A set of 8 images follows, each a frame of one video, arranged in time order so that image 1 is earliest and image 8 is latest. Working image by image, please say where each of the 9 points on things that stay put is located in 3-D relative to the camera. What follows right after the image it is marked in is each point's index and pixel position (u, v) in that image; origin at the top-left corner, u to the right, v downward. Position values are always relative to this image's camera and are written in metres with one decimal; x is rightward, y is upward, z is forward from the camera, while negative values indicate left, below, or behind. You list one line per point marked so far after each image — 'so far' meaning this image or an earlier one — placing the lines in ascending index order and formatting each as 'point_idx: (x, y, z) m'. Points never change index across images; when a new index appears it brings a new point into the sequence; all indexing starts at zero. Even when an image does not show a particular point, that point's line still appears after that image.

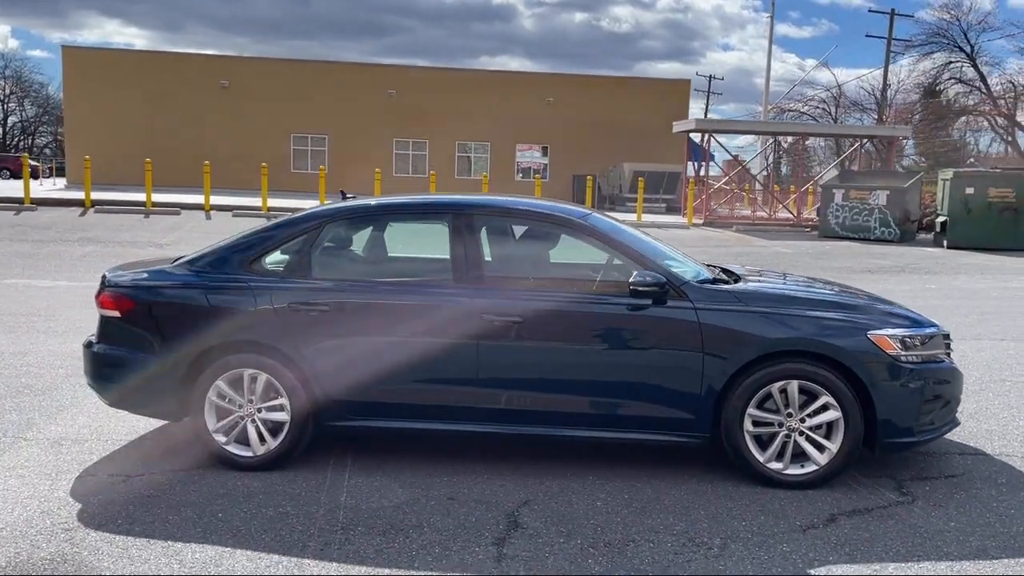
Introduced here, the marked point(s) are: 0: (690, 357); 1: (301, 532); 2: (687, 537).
0: (+0.9, -0.4, +4.6) m
1: (-1.0, -1.1, +4.1) m
2: (+0.8, -1.1, +4.0) m
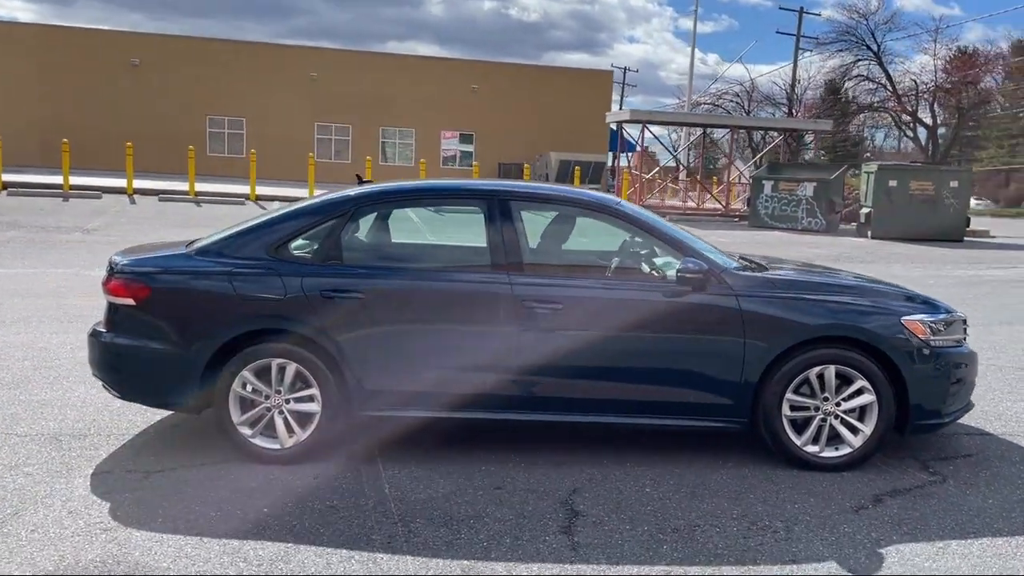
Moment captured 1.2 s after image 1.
0: (+1.2, -0.3, +4.7) m
1: (-0.7, -1.1, +4.0) m
2: (+1.1, -1.1, +4.1) m
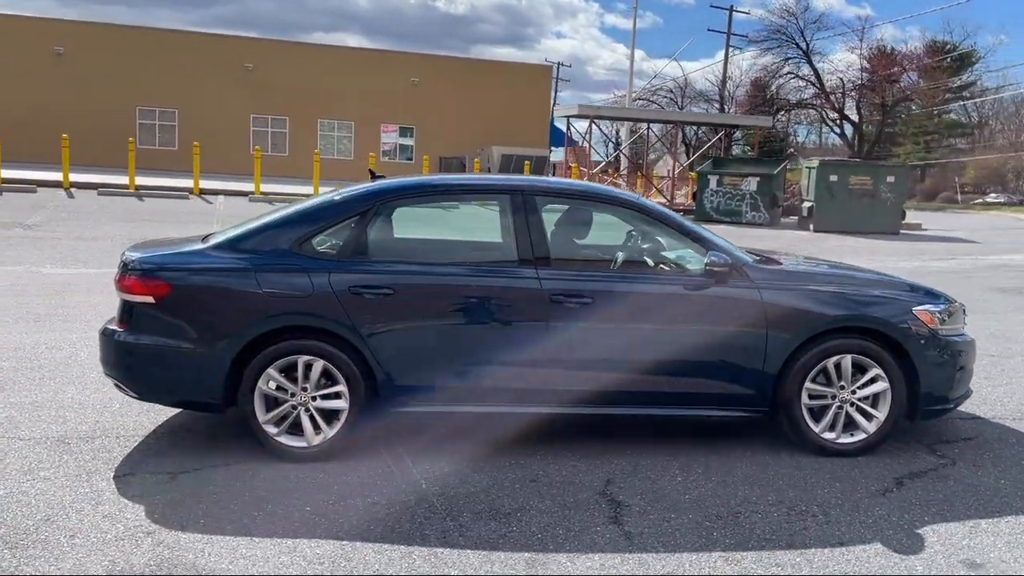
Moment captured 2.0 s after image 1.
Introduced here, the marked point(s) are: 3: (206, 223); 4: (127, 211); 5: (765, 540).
0: (+1.3, -0.3, +4.8) m
1: (-0.4, -1.0, +4.0) m
2: (+1.3, -1.0, +4.2) m
3: (-6.0, +1.3, +17.3) m
4: (-7.8, +1.6, +18.0) m
5: (+1.1, -1.1, +3.8) m
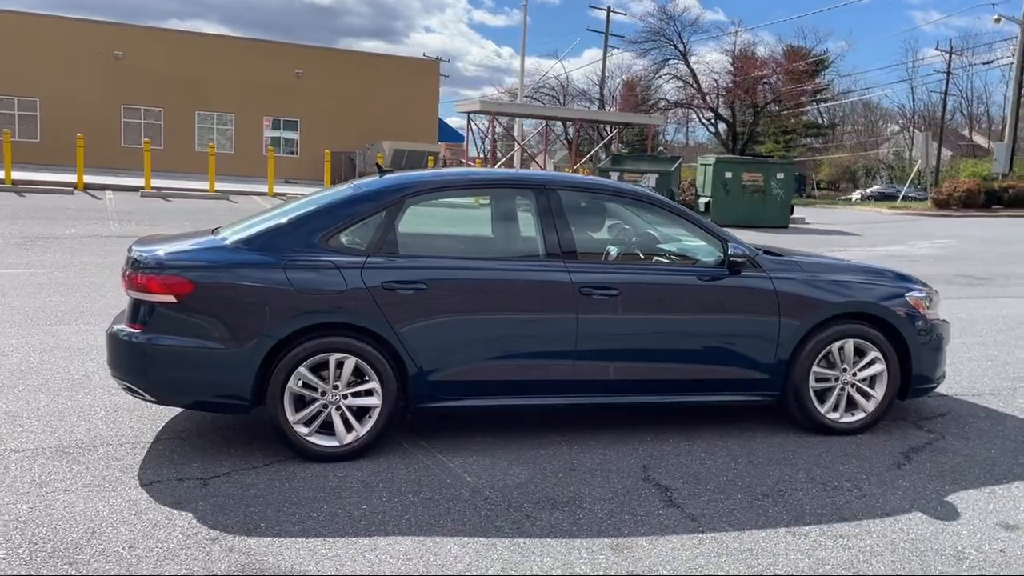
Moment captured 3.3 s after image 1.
0: (+1.5, -0.2, +5.1) m
1: (-0.2, -1.0, +4.0) m
2: (+1.5, -1.0, +4.4) m
3: (-7.6, +1.3, +16.4) m
4: (-9.5, +1.5, +16.8) m
5: (+1.4, -1.0, +4.0) m
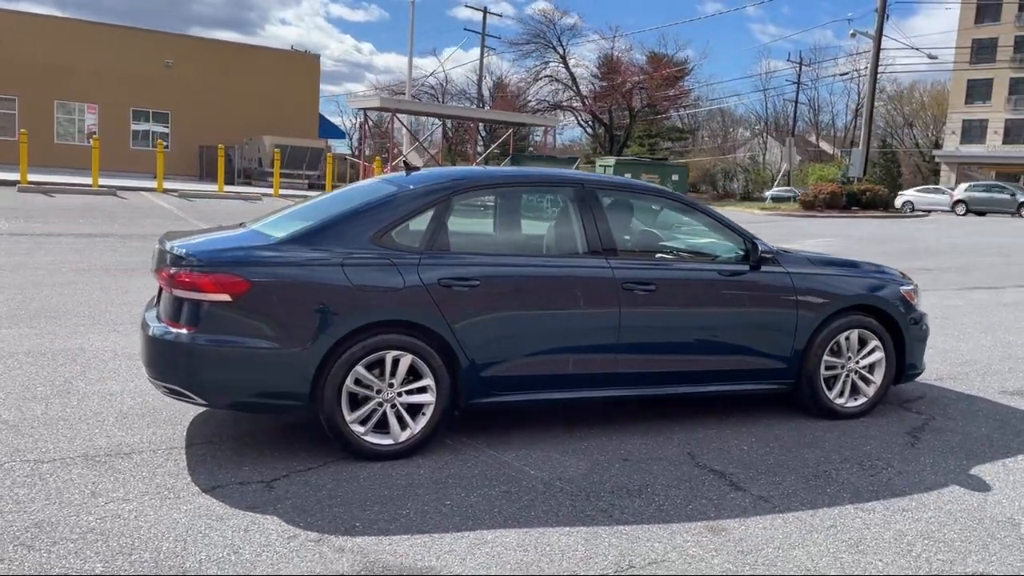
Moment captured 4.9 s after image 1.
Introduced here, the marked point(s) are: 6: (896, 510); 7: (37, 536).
0: (+1.7, -0.2, +5.4) m
1: (+0.2, -1.0, +4.1) m
2: (+1.8, -0.9, +4.8) m
3: (-9.0, +1.2, +15.2) m
4: (-11.0, +1.5, +15.3) m
5: (+1.8, -1.0, +4.3) m
6: (+1.8, -1.0, +4.1) m
7: (-1.9, -1.0, +3.6) m
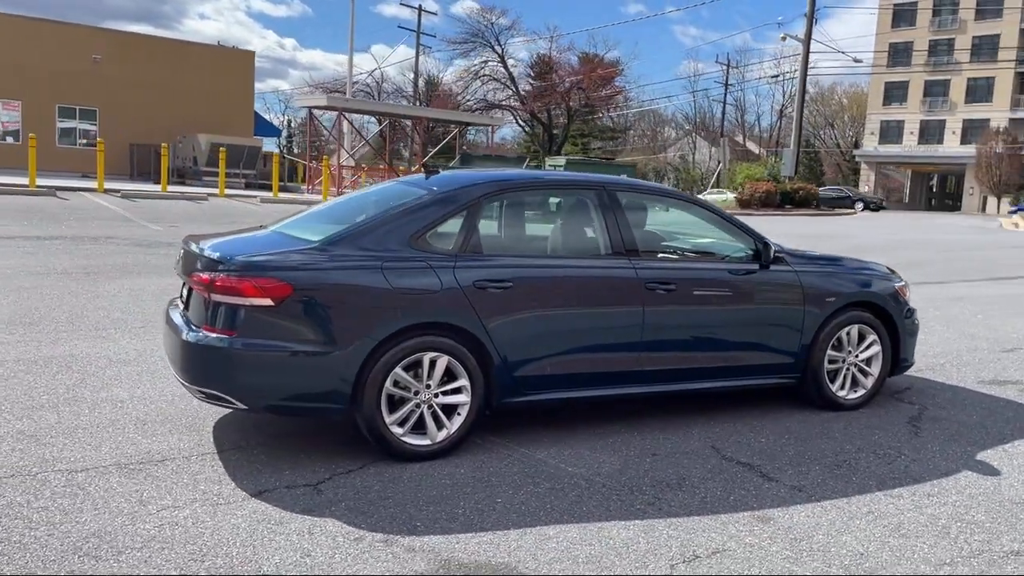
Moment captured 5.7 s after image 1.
0: (+1.8, -0.2, +5.6) m
1: (+0.5, -1.0, +4.2) m
2: (+2.0, -0.9, +5.0) m
3: (-9.7, +1.1, +14.6) m
4: (-11.6, +1.4, +14.5) m
5: (+2.0, -1.0, +4.6) m
6: (+2.0, -1.0, +4.3) m
7: (-1.6, -1.0, +3.5) m
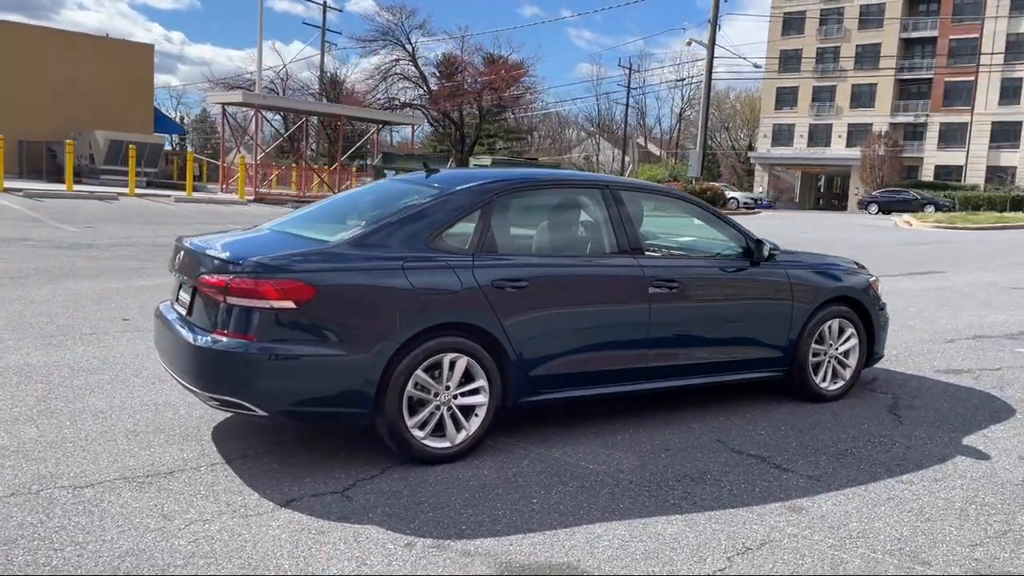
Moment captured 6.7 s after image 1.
0: (+1.8, -0.1, +5.8) m
1: (+0.6, -1.0, +4.2) m
2: (+2.0, -0.9, +5.2) m
3: (-10.6, +1.0, +13.4) m
4: (-12.6, +1.2, +13.1) m
5: (+2.1, -0.9, +4.7) m
6: (+2.1, -1.0, +4.5) m
7: (-1.4, -1.0, +3.3) m
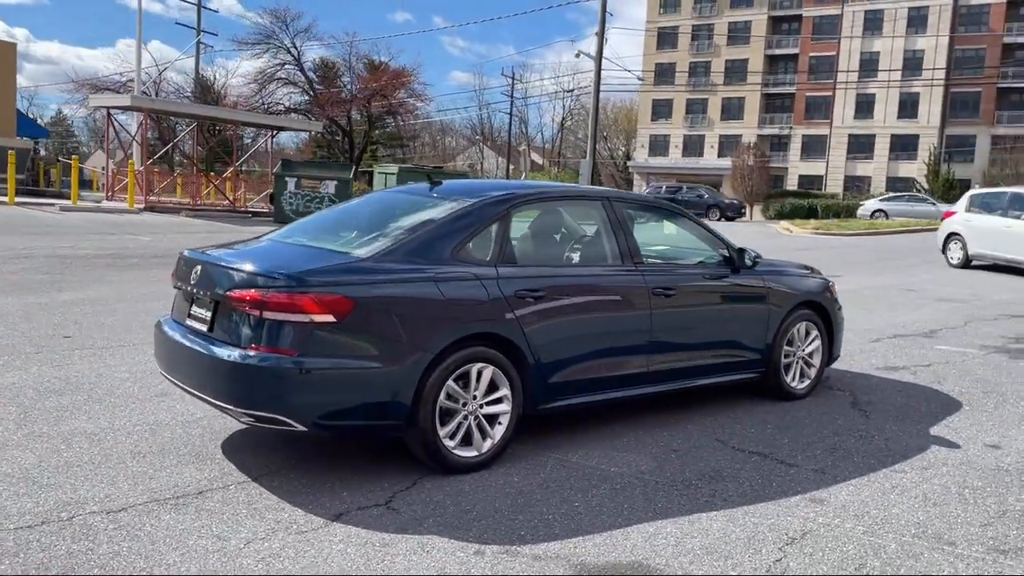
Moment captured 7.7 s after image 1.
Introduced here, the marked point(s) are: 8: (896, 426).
0: (+1.7, -0.2, +6.1) m
1: (+0.8, -1.0, +4.4) m
2: (+2.1, -0.9, +5.6) m
3: (-11.6, +0.8, +12.0) m
4: (-13.5, +0.9, +11.4) m
5: (+2.2, -1.0, +5.1) m
6: (+2.2, -1.0, +4.9) m
7: (-1.1, -1.1, +3.2) m
8: (+2.5, -0.9, +5.8) m
